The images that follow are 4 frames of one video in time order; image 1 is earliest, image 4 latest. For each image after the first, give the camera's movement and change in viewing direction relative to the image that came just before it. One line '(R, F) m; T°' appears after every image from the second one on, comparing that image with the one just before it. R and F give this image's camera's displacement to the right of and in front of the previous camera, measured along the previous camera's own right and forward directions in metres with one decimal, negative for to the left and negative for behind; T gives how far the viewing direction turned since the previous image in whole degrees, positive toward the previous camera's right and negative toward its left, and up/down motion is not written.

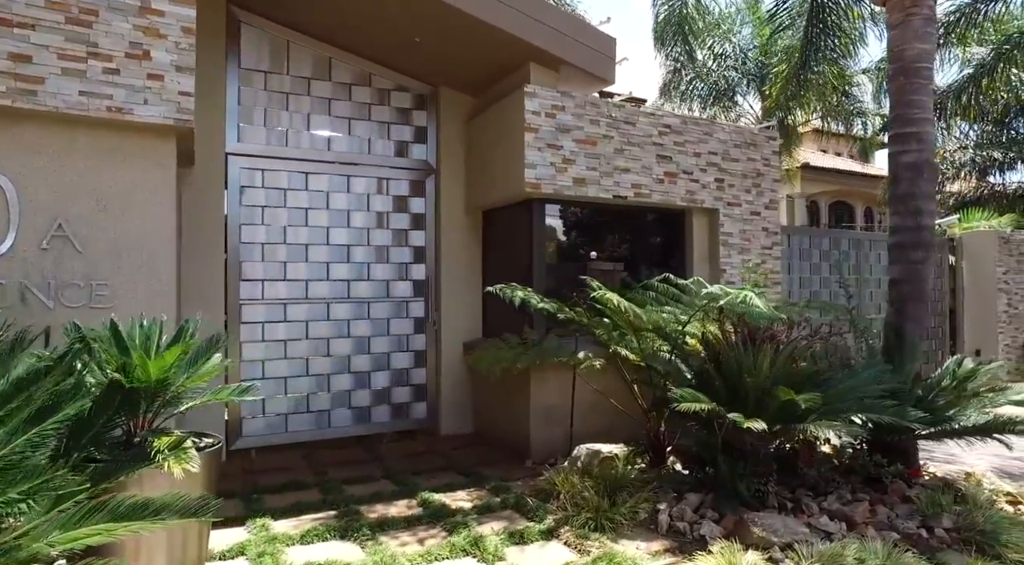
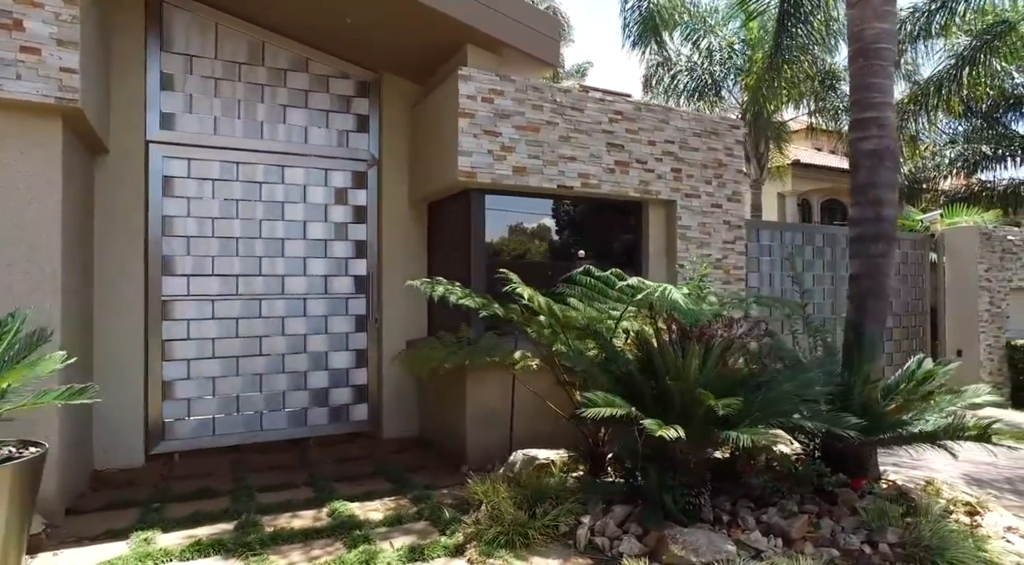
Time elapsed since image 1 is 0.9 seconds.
(+0.6, +0.4) m; 0°
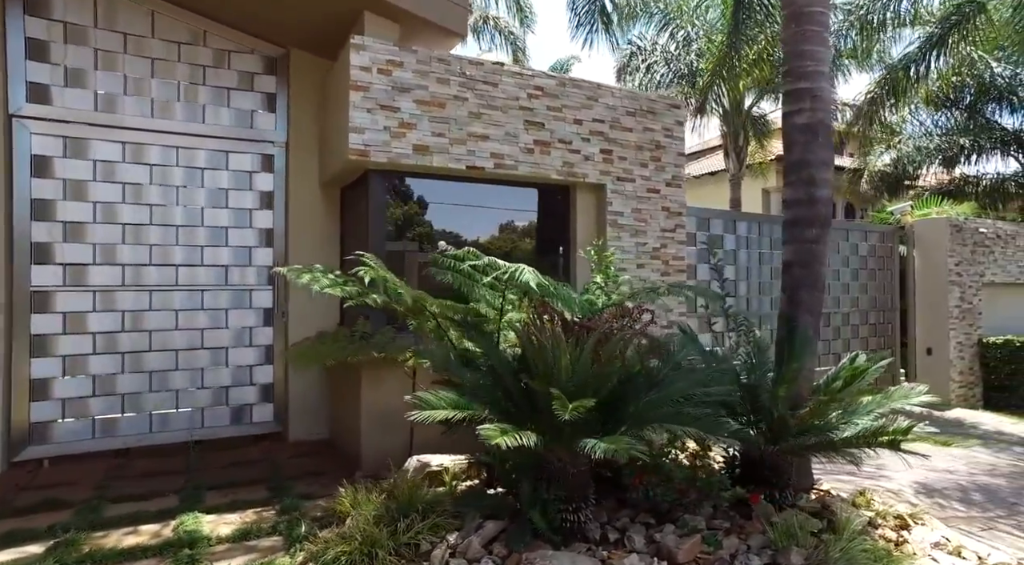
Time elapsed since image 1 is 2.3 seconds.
(+0.9, +0.6) m; 0°
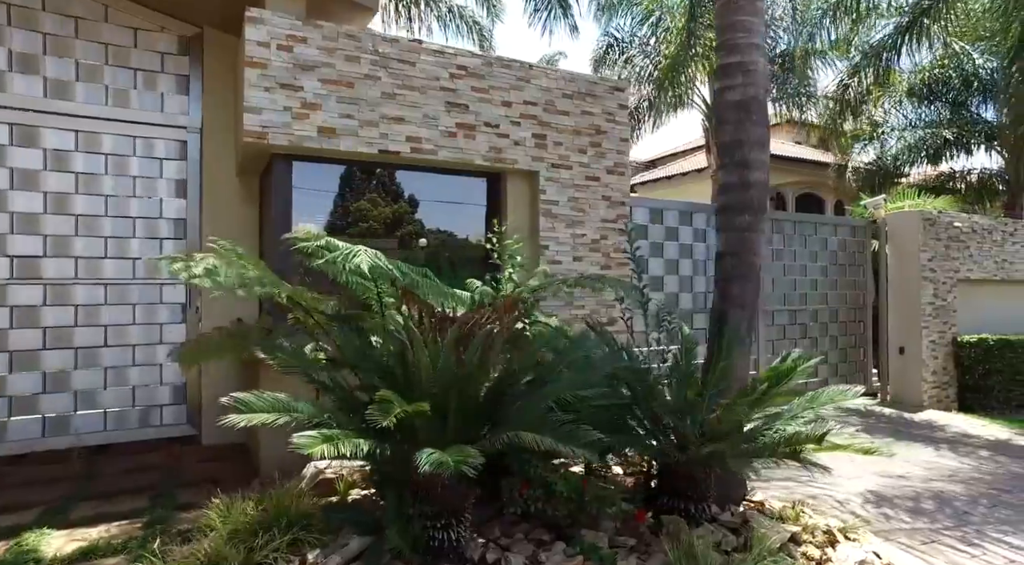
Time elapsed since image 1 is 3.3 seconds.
(+0.7, +0.4) m; 0°
